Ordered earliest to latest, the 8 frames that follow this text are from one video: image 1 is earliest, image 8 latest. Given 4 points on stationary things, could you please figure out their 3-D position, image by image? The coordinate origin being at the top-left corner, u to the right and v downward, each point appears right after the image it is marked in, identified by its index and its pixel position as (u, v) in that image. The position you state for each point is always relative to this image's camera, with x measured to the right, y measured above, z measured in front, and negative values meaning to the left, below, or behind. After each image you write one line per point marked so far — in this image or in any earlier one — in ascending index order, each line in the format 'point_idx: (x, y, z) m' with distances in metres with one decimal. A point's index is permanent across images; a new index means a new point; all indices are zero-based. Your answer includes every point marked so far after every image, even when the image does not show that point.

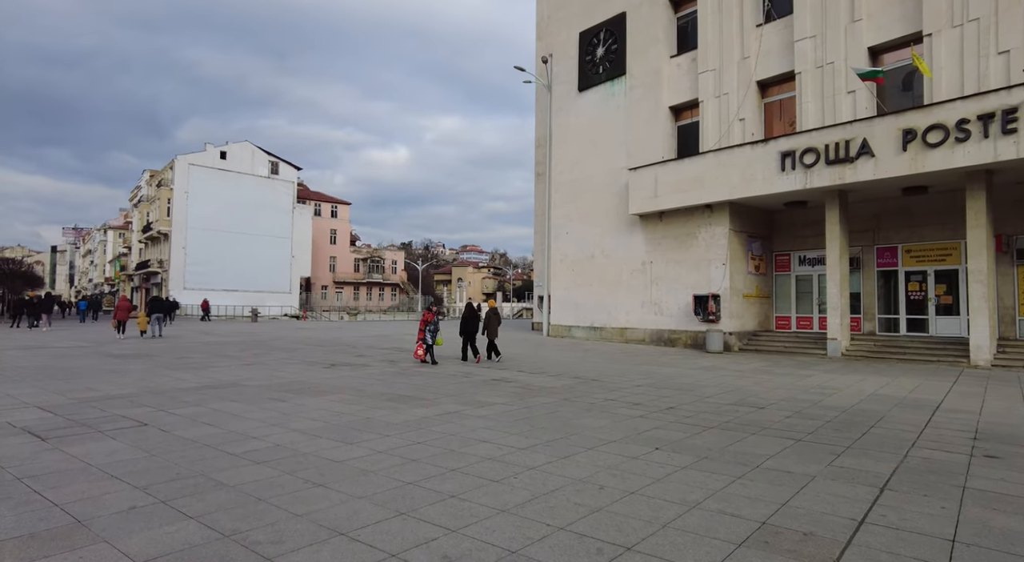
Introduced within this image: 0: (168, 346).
0: (-10.3, -1.9, +18.7) m
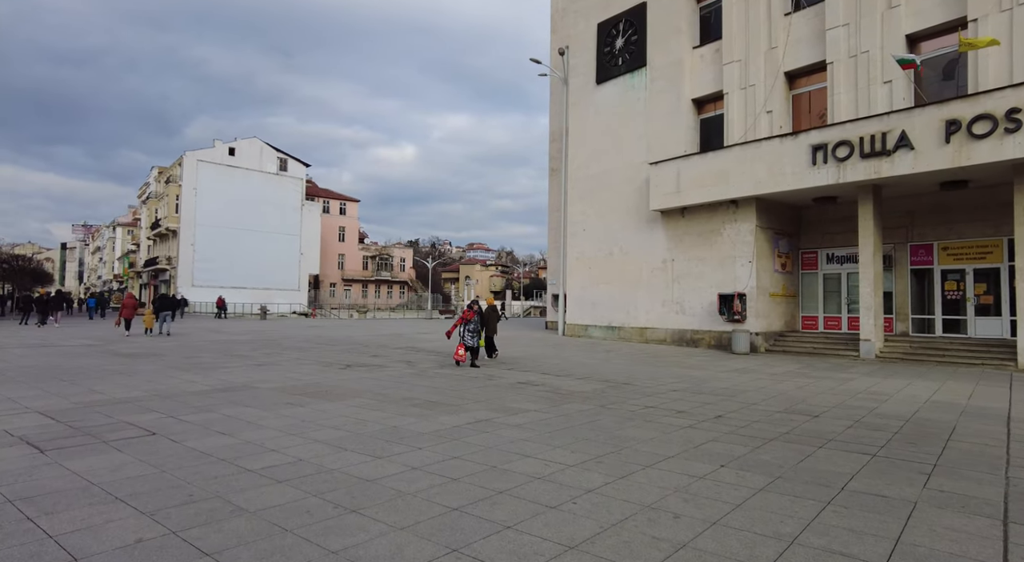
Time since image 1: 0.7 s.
0: (-9.8, -1.9, +18.2) m
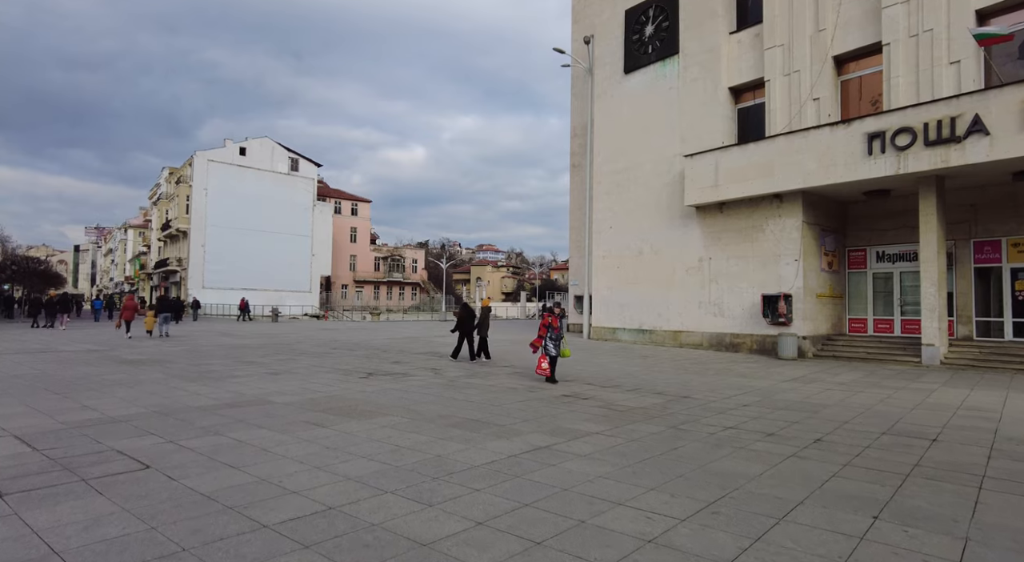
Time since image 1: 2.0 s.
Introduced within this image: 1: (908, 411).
0: (-9.0, -1.9, +17.1) m
1: (+5.5, -1.8, +8.7) m
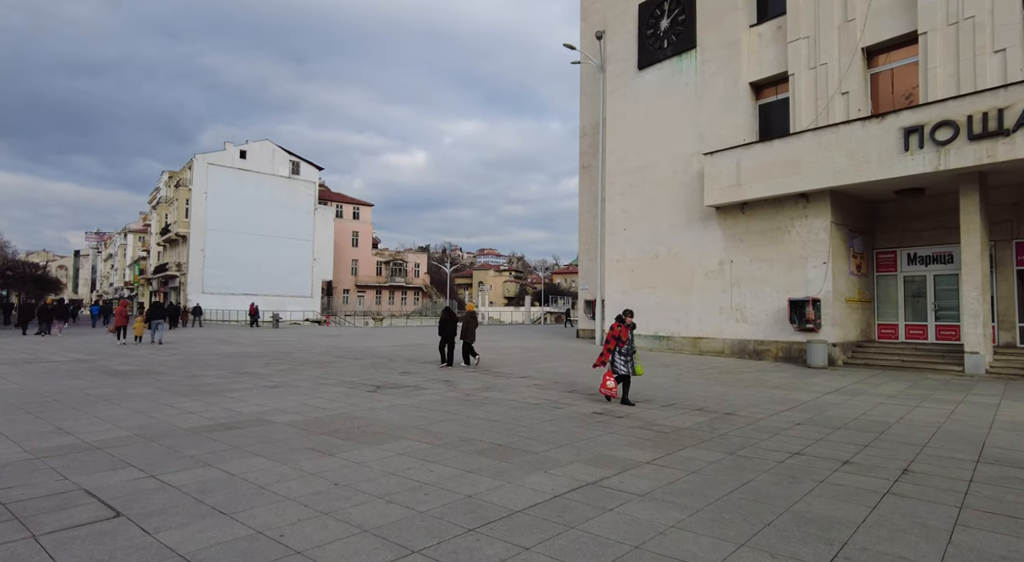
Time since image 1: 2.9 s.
0: (-8.6, -2.0, +16.1) m
1: (+5.9, -1.9, +7.8) m
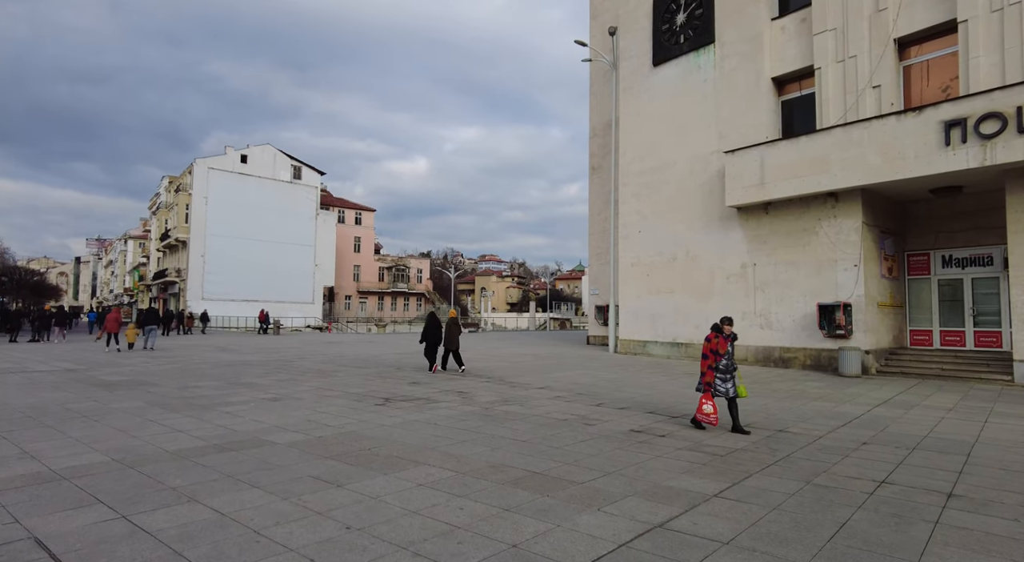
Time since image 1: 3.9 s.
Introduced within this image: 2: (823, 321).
0: (-8.3, -2.1, +15.2) m
1: (+6.2, -1.9, +6.8) m
2: (+8.3, -1.1, +16.6) m
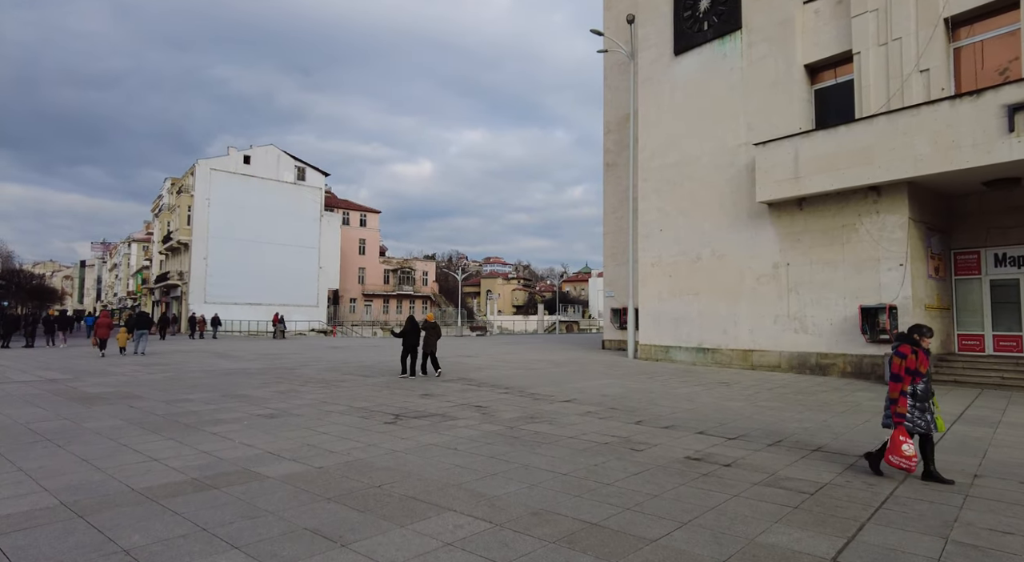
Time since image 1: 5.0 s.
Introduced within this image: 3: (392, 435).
0: (-7.8, -2.2, +14.0) m
1: (+6.6, -1.8, +5.6) m
2: (+8.7, -1.1, +15.3) m
3: (-1.5, -1.9, +7.8) m
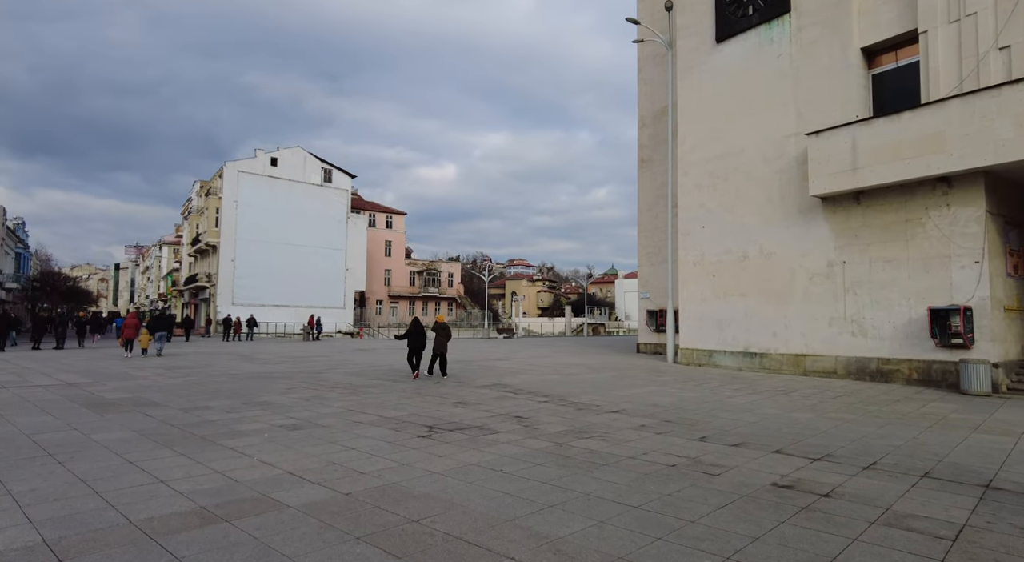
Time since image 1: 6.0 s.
0: (-7.0, -2.2, +13.4) m
1: (+7.0, -1.8, +4.4) m
2: (+9.5, -1.1, +14.1) m
3: (-0.9, -1.9, +6.9) m
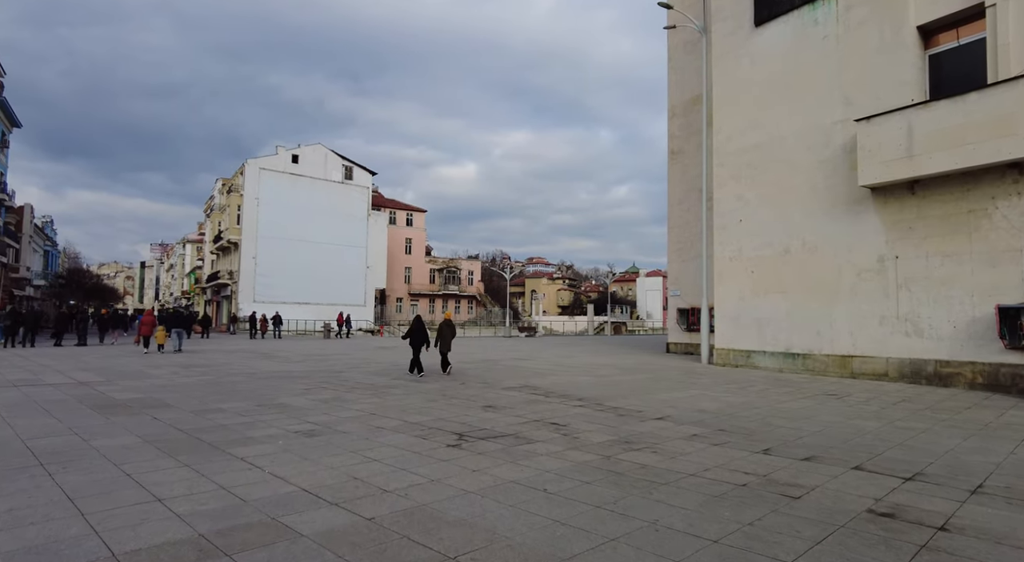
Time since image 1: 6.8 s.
0: (-6.4, -2.1, +12.8) m
1: (+7.4, -1.7, +3.3) m
2: (+10.2, -1.0, +12.9) m
3: (-0.5, -1.8, +6.1) m
